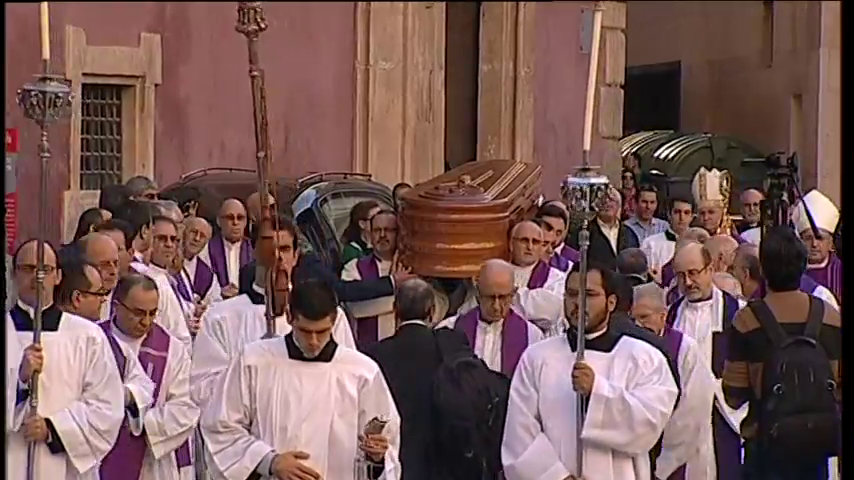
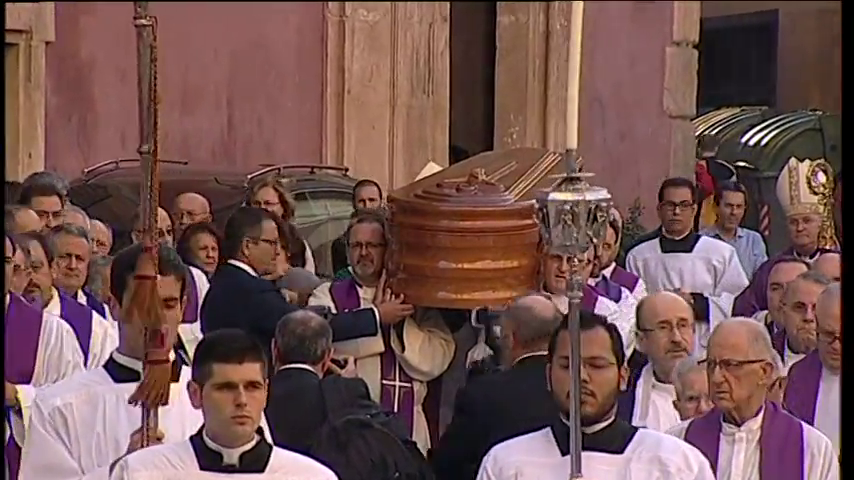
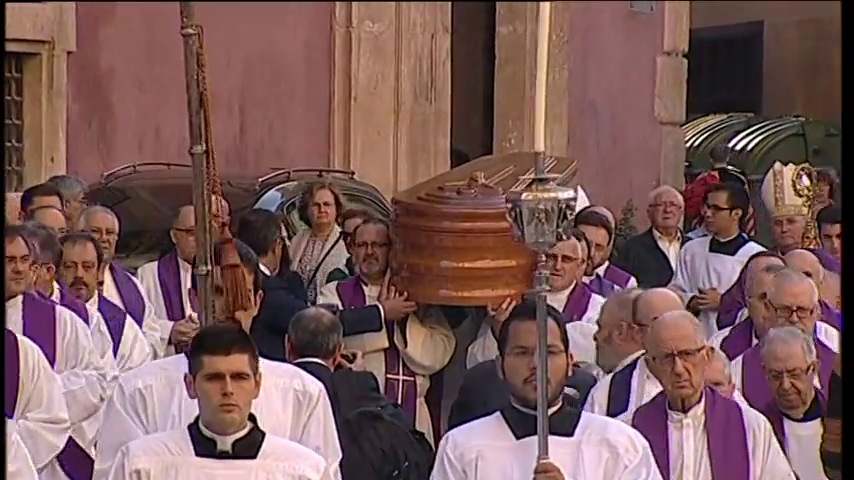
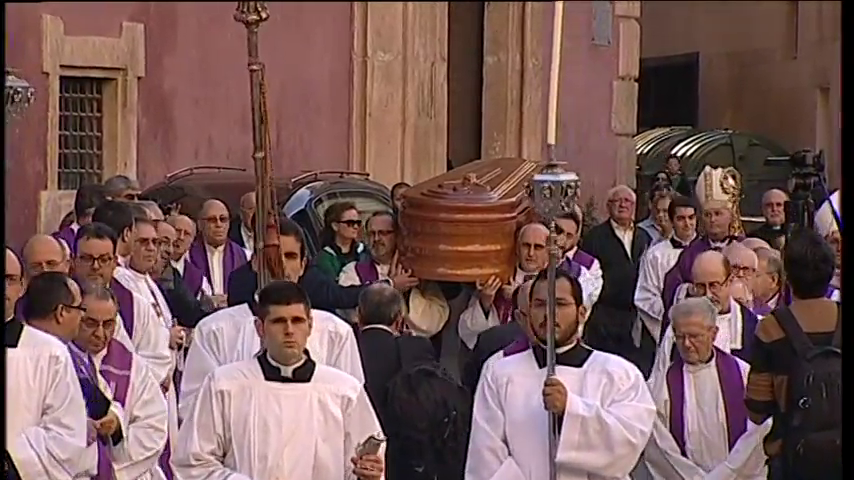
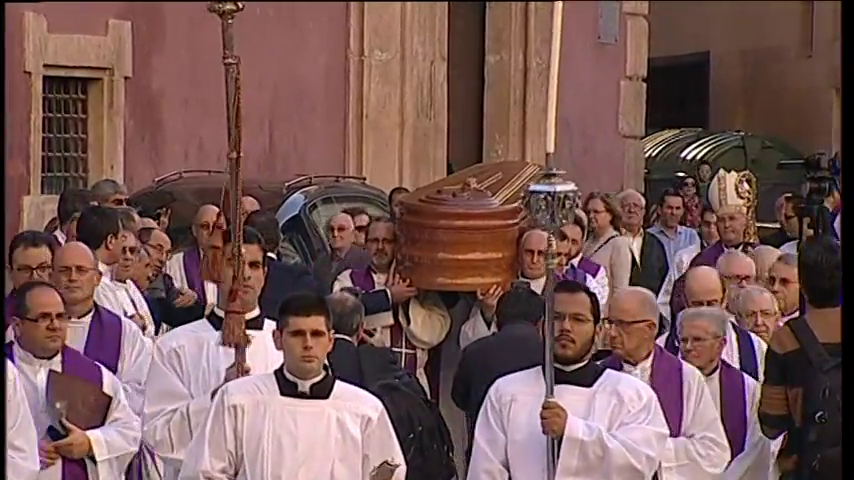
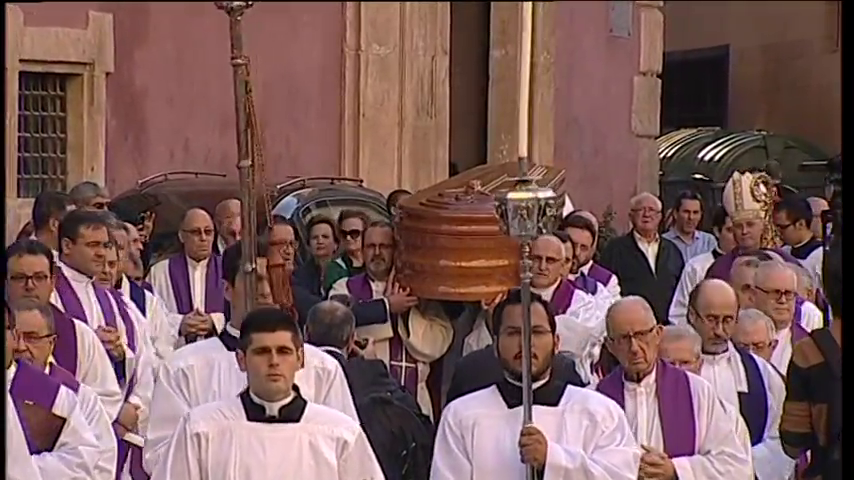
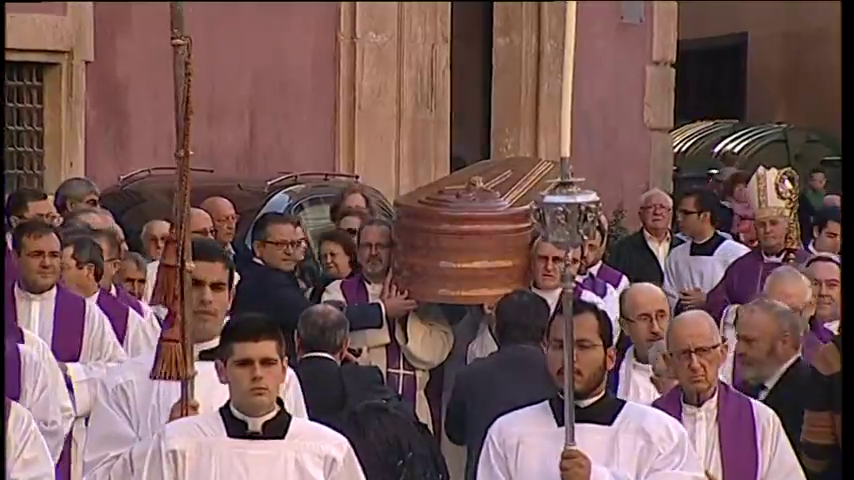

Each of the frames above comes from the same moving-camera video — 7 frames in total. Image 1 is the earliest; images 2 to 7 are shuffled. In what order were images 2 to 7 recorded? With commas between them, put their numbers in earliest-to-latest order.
4, 5, 6, 7, 3, 2
